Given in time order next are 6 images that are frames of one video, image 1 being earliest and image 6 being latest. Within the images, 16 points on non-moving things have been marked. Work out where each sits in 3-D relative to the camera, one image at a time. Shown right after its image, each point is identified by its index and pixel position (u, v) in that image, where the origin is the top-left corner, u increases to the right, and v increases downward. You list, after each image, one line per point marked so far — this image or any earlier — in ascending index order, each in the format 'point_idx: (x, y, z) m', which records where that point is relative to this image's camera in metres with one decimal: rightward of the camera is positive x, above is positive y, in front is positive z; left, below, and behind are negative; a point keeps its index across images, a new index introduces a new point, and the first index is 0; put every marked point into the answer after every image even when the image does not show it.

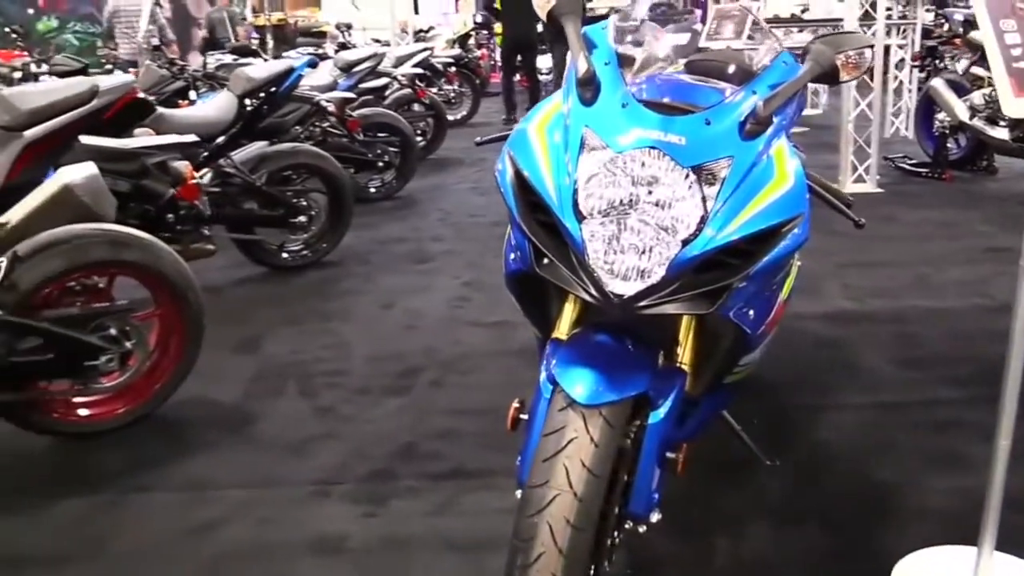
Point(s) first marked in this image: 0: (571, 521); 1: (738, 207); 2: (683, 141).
0: (+0.1, -0.4, +1.5) m
1: (+0.3, +0.1, +1.5) m
2: (+0.3, +0.2, +1.5) m
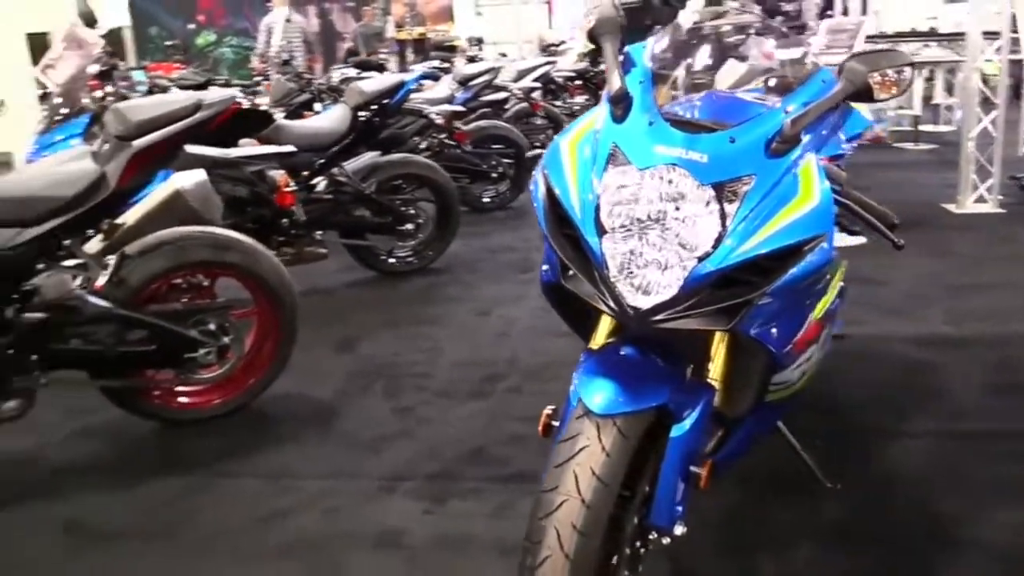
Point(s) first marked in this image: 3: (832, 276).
0: (+0.1, -0.4, +1.5) m
1: (+0.4, +0.1, +1.5) m
2: (+0.3, +0.2, +1.5) m
3: (+0.6, 0.0, +1.8) m
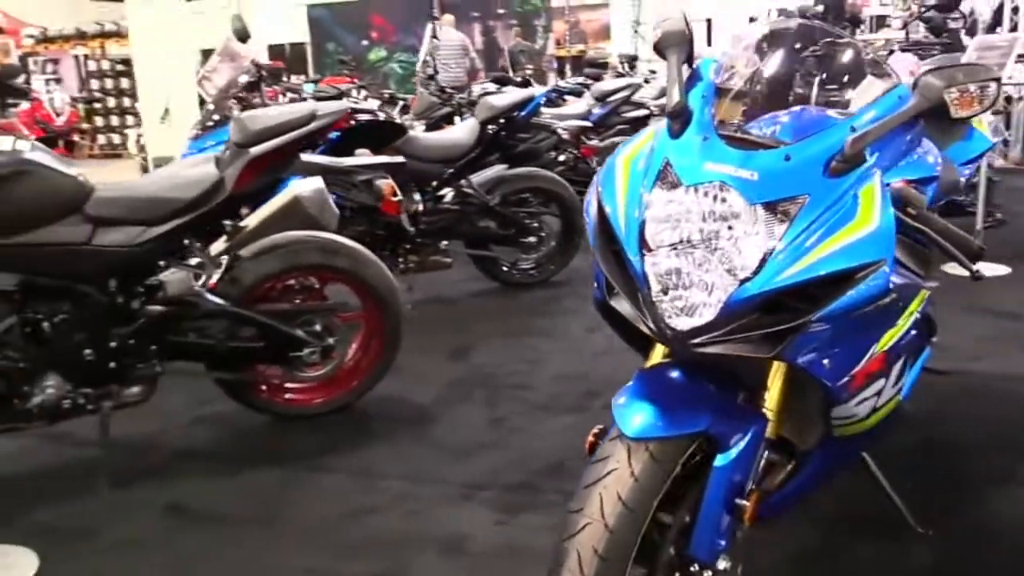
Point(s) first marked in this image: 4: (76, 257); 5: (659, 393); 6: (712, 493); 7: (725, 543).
0: (+0.1, -0.4, +1.5) m
1: (+0.4, +0.1, +1.4) m
2: (+0.4, +0.2, +1.5) m
3: (+0.7, 0.0, +1.6) m
4: (-1.1, +0.1, +2.6) m
5: (+0.2, -0.2, +1.6) m
6: (+0.3, -0.3, +1.6) m
7: (+0.4, -0.4, +1.6) m
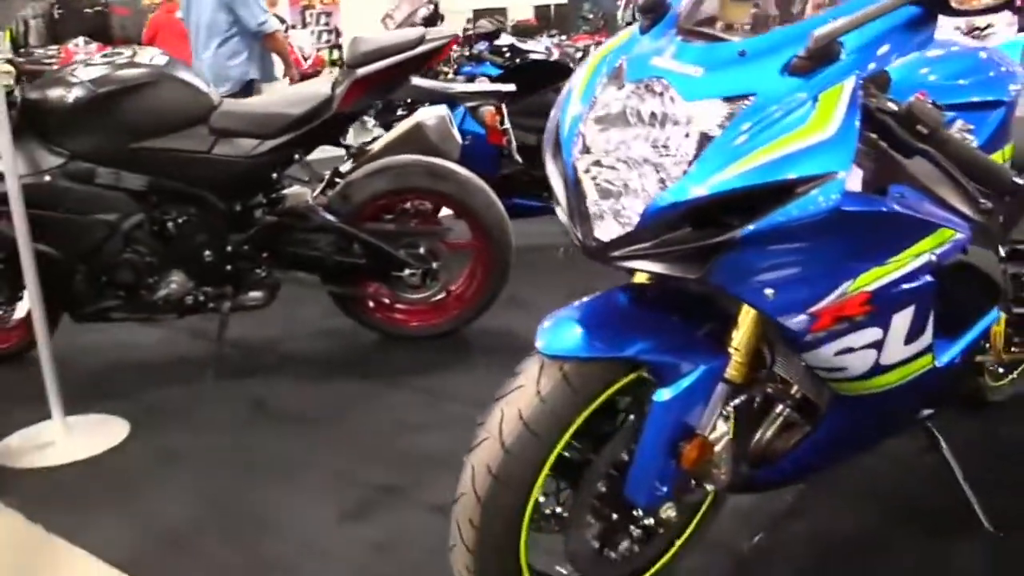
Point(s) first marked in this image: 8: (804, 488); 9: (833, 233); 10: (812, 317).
0: (0.0, -0.3, +1.4) m
1: (+0.3, +0.2, +1.2) m
2: (+0.3, +0.3, +1.3) m
3: (+0.6, +0.1, +1.4) m
4: (-0.9, +0.4, +2.8) m
5: (+0.1, 0.0, +1.5) m
6: (+0.2, -0.2, +1.4) m
7: (+0.2, -0.3, +1.5) m
8: (+0.6, -0.4, +2.1) m
9: (+0.4, +0.1, +1.3) m
10: (+0.4, 0.0, +1.4) m
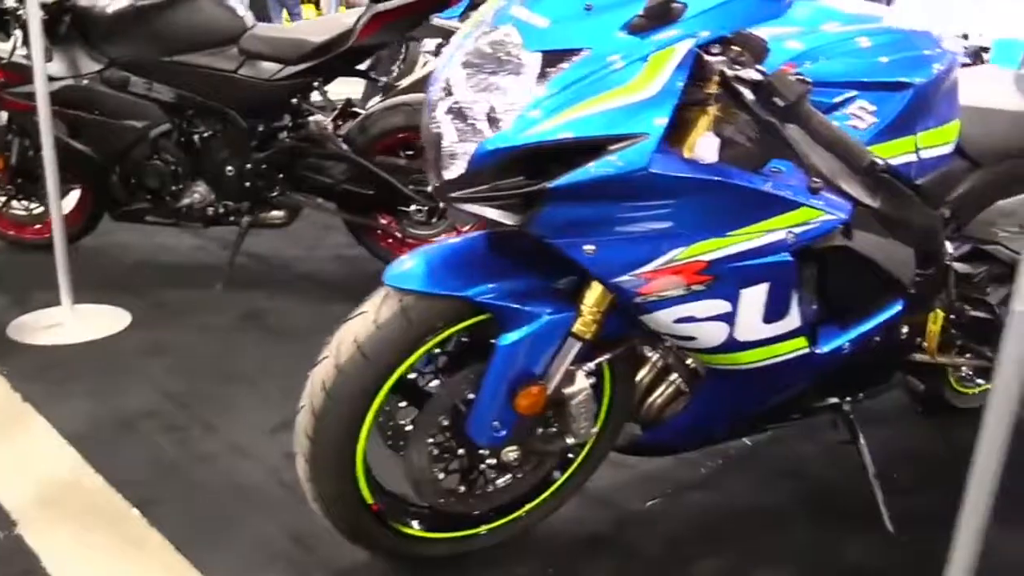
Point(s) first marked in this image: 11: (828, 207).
0: (-0.3, -0.2, +1.5) m
1: (+0.1, +0.2, +1.3) m
2: (0.0, +0.4, +1.3) m
3: (+0.3, +0.1, +1.4) m
4: (-0.9, +0.6, +2.9) m
5: (-0.1, +0.1, +1.5) m
6: (0.0, -0.1, +1.5) m
7: (0.0, -0.2, +1.5) m
8: (+0.5, -0.4, +2.1) m
9: (+0.2, +0.1, +1.3) m
10: (+0.2, 0.0, +1.4) m
11: (+0.5, +0.1, +1.4) m
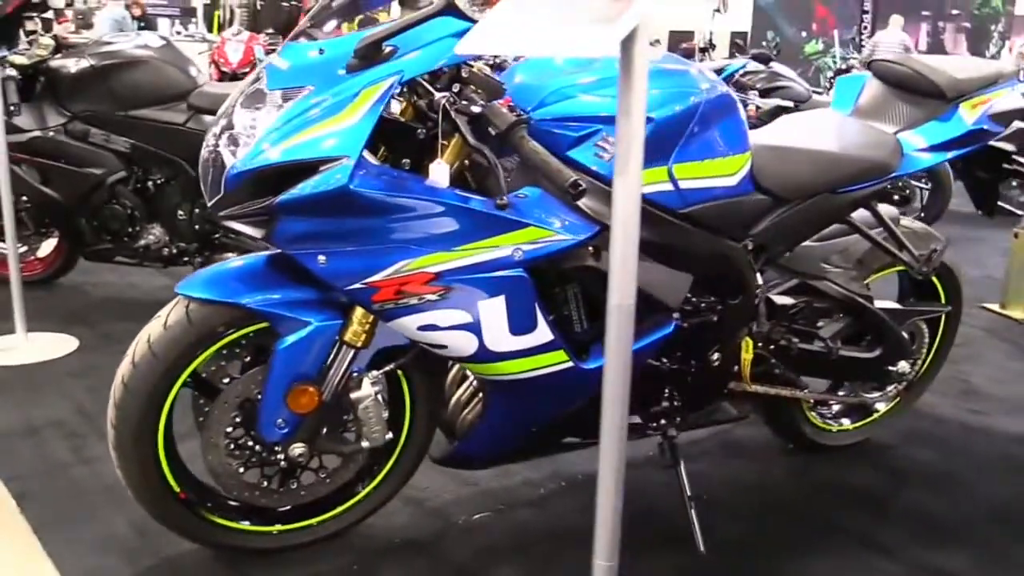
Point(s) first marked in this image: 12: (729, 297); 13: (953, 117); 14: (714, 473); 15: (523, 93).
0: (-0.7, -0.2, +1.7) m
1: (-0.3, +0.2, +1.4) m
2: (-0.3, +0.3, +1.5) m
3: (0.0, +0.1, +1.5) m
4: (-1.1, +0.5, +3.2) m
5: (-0.5, 0.0, +1.7) m
6: (-0.4, -0.1, +1.7) m
7: (-0.4, -0.3, +1.7) m
8: (+0.1, -0.5, +2.2) m
9: (-0.2, +0.1, +1.5) m
10: (-0.2, 0.0, +1.5) m
11: (+0.1, +0.1, +1.6) m
12: (+0.4, 0.0, +1.9) m
13: (+1.0, +0.4, +2.1) m
14: (+0.5, -0.5, +2.3) m
15: (0.0, +0.3, +1.6) m
